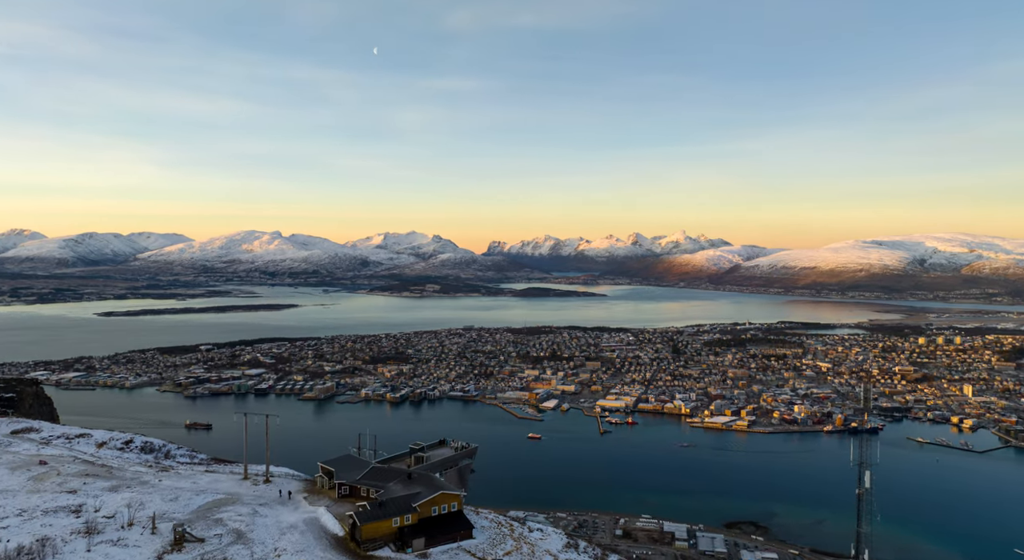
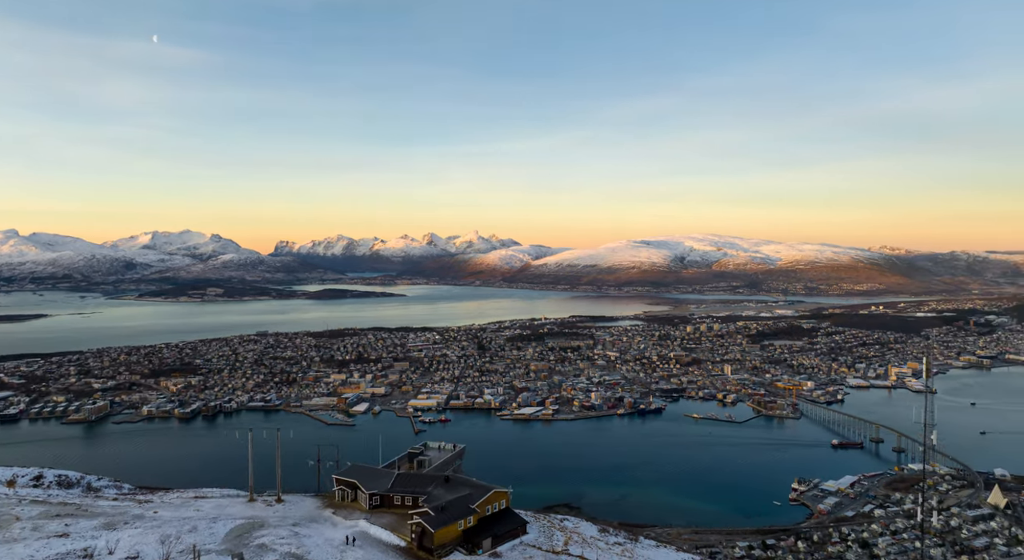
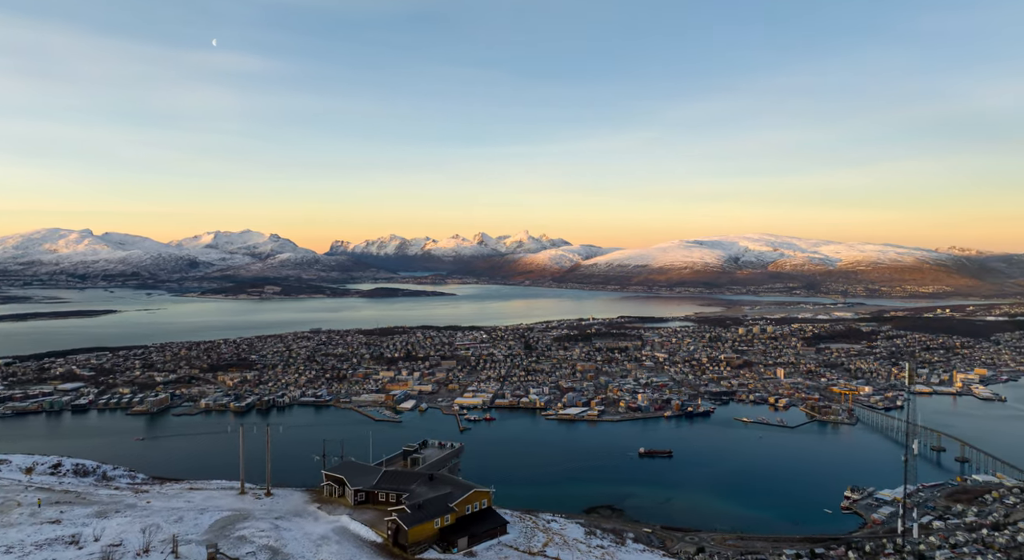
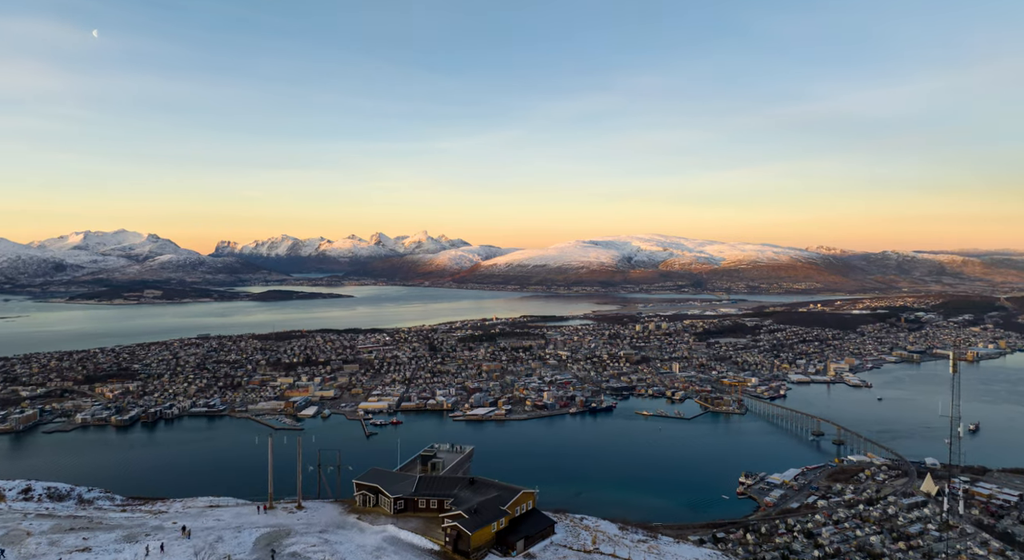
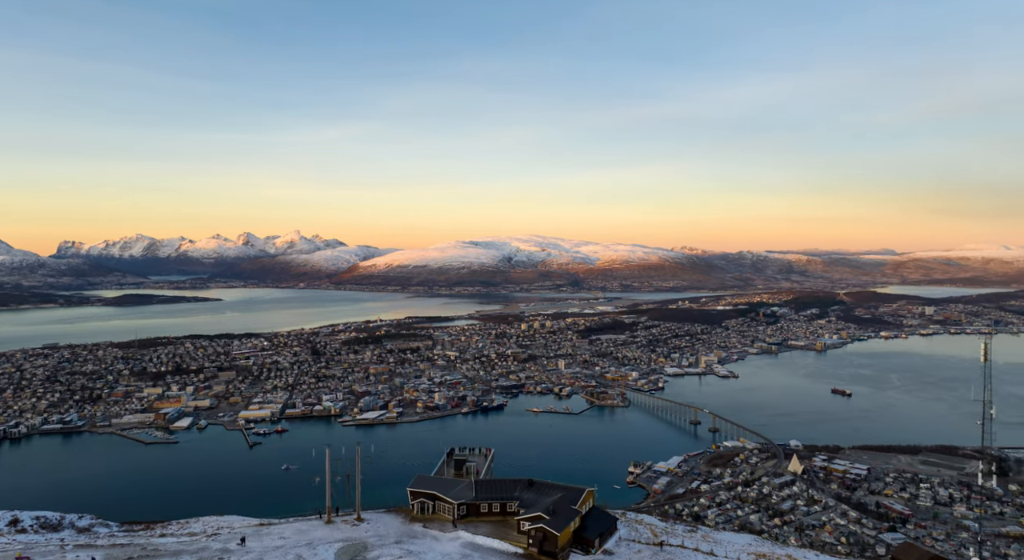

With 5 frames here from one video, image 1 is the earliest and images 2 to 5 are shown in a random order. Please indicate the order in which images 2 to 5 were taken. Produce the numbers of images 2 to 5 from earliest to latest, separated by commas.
3, 2, 4, 5
